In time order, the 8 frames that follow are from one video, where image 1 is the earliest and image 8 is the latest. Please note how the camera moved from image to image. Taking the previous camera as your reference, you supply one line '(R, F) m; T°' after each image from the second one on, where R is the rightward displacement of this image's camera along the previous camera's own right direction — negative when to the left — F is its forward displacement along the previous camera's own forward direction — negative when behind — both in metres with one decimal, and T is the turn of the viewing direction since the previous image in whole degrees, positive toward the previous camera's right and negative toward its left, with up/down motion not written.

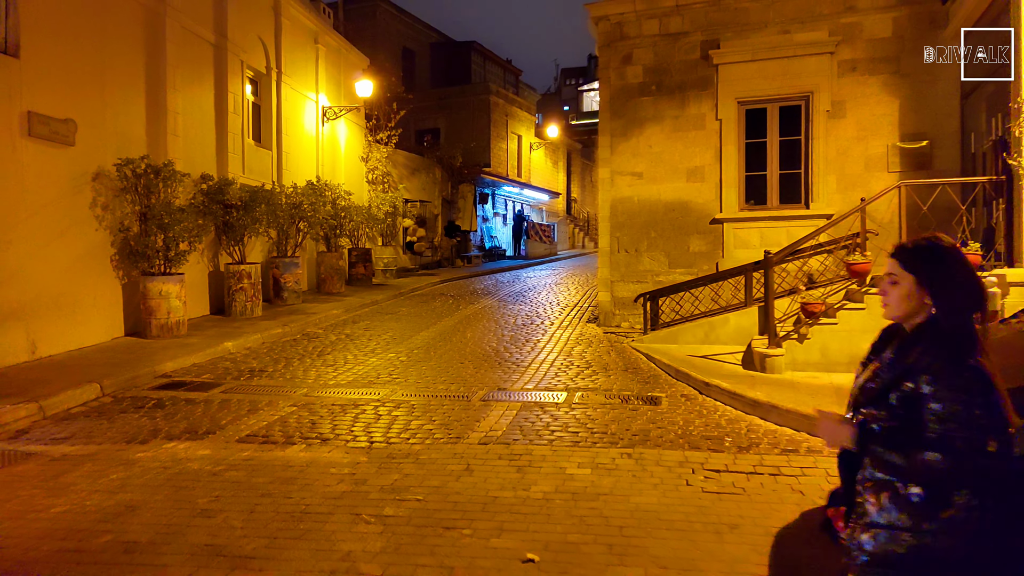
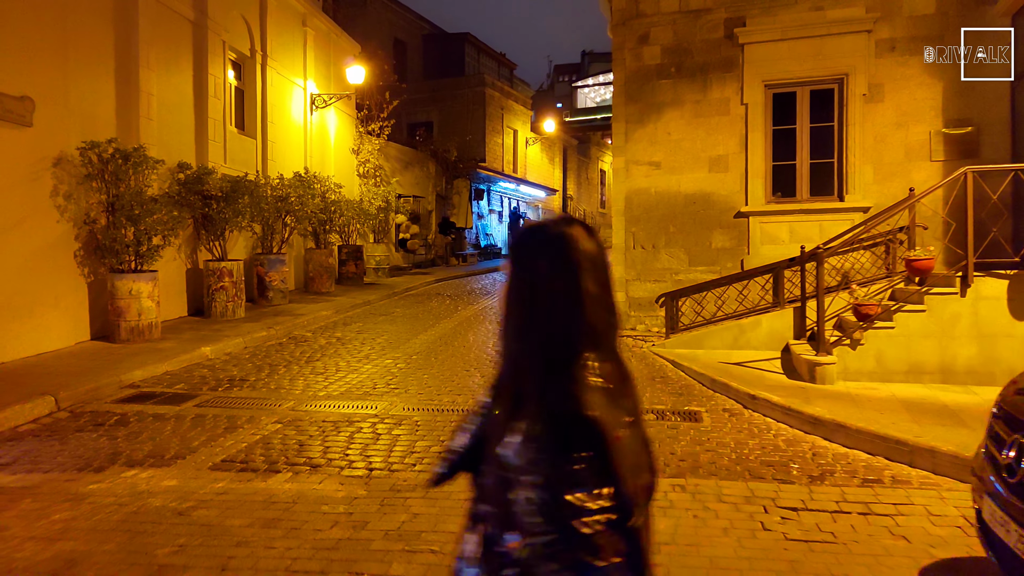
(-0.3, +1.0) m; +1°
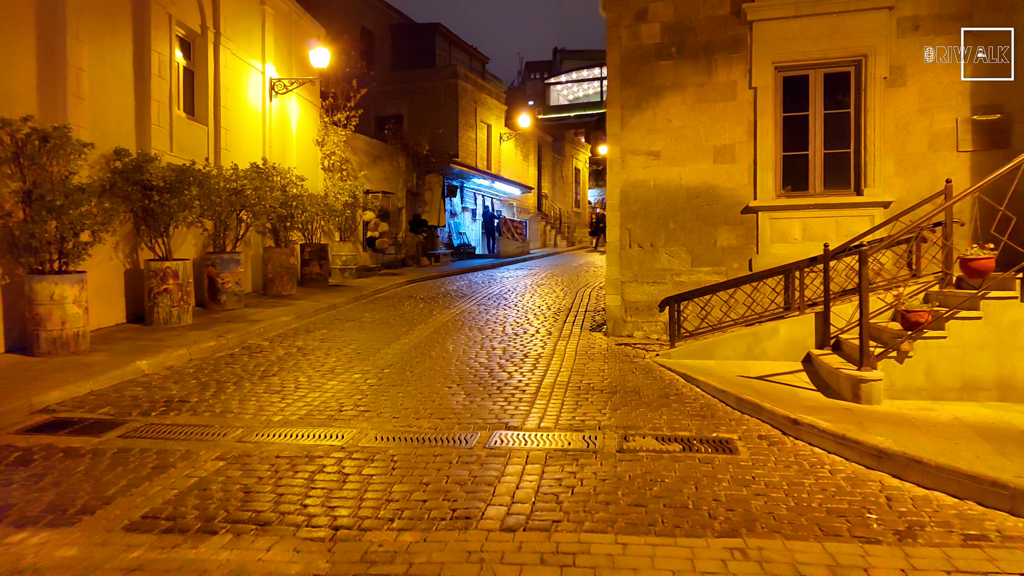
(-0.2, +1.1) m; +3°
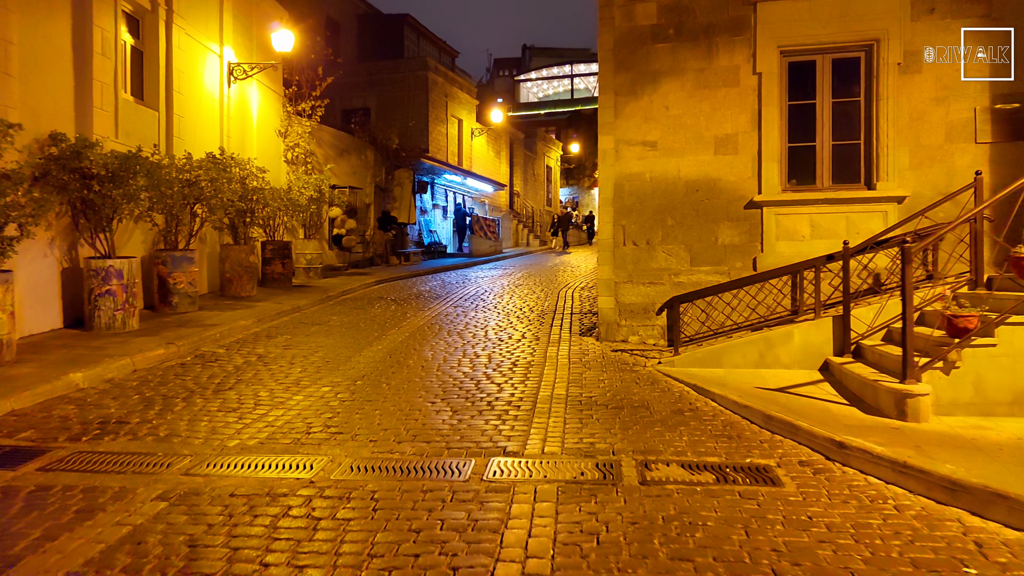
(-0.2, +0.8) m; +3°
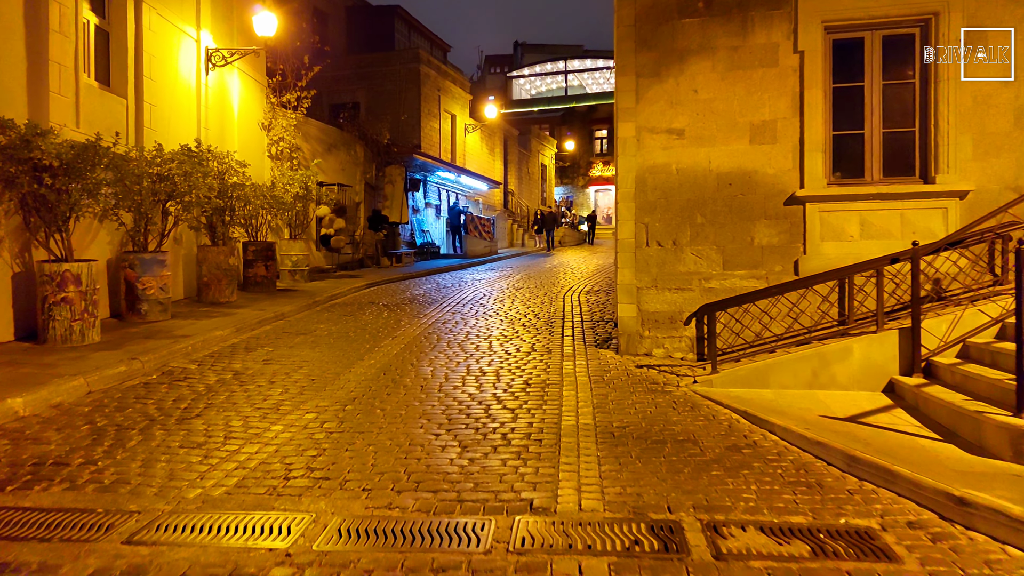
(-0.2, +1.0) m; +1°
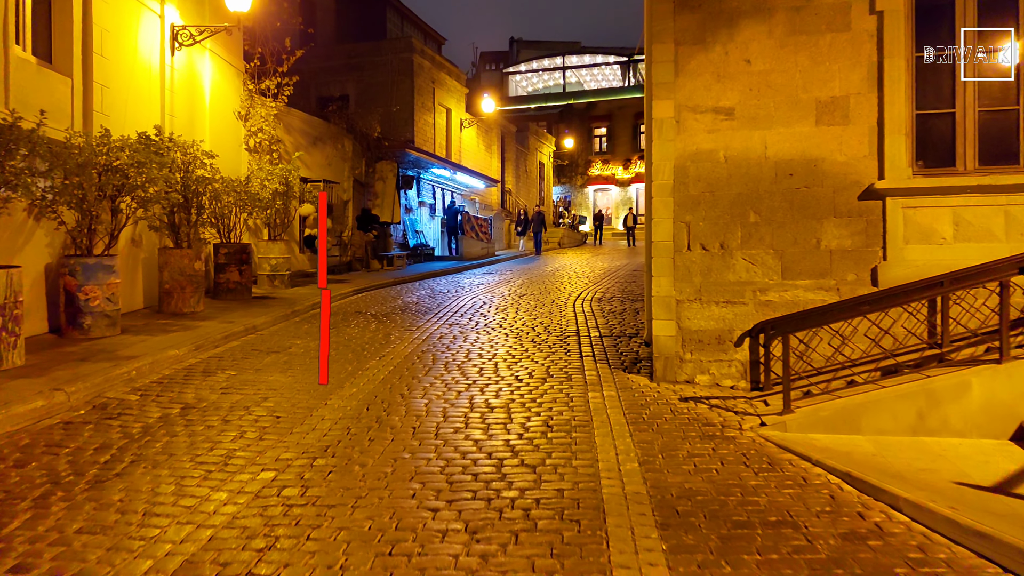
(-0.2, +1.4) m; +1°
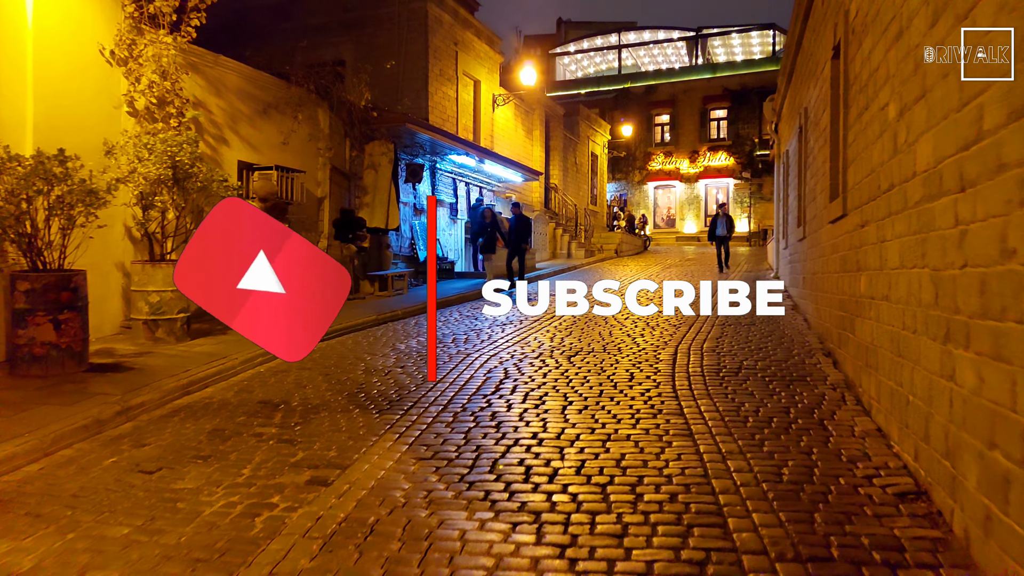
(0.0, +5.9) m; -4°
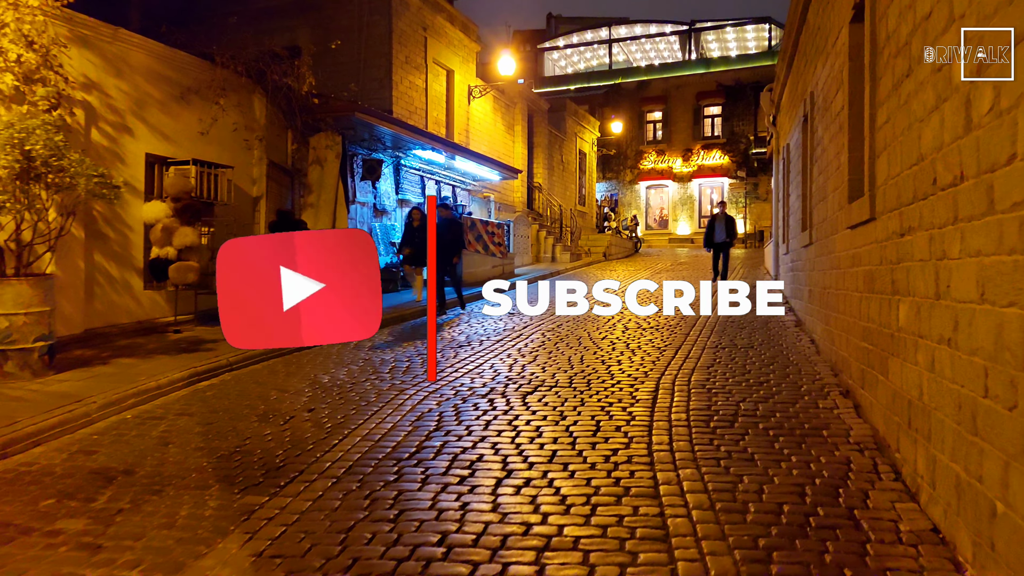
(+0.5, +1.6) m; 0°
